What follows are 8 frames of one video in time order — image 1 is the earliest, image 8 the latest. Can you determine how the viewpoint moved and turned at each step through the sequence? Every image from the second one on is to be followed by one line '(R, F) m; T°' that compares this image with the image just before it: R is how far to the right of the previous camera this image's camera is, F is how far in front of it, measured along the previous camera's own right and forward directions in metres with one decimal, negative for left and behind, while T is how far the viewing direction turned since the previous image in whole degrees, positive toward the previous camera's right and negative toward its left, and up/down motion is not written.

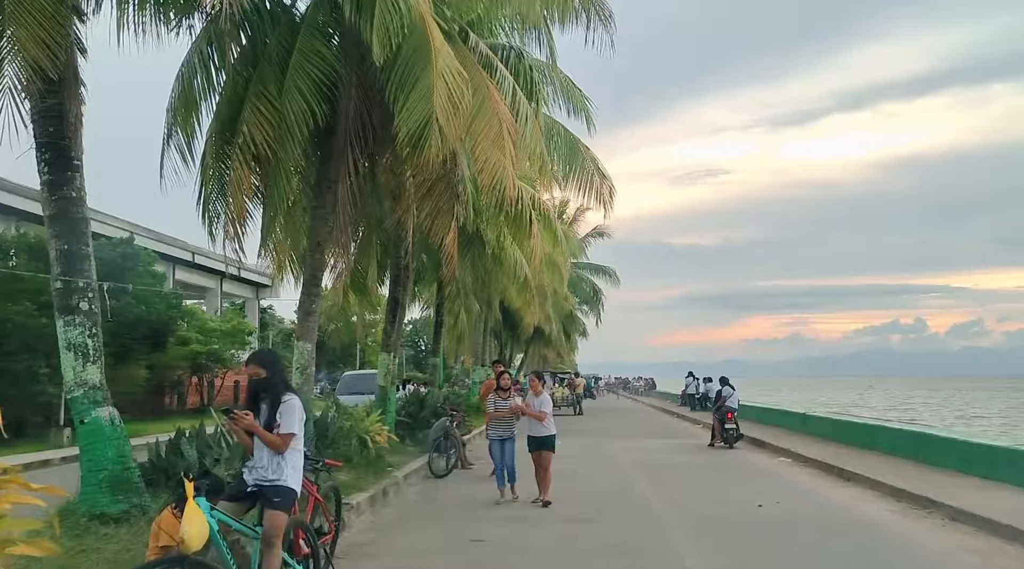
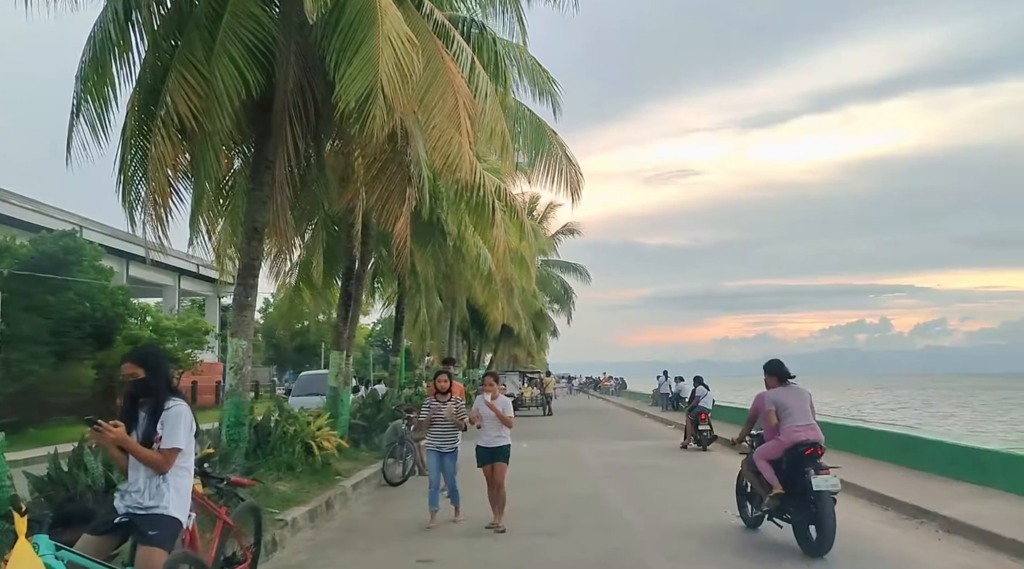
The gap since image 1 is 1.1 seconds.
(+0.1, +1.0) m; +2°
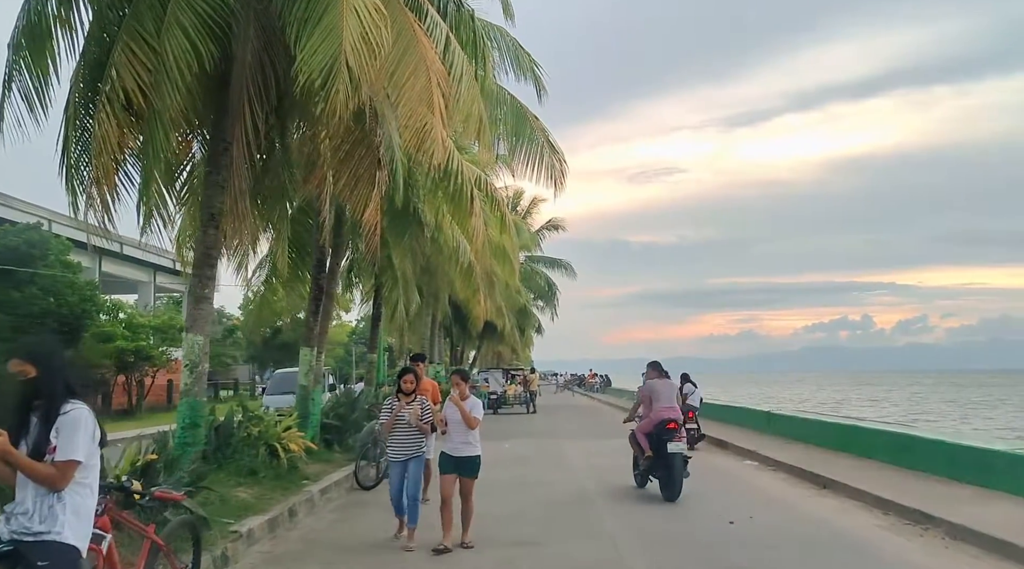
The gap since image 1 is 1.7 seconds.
(+0.1, +0.7) m; +1°
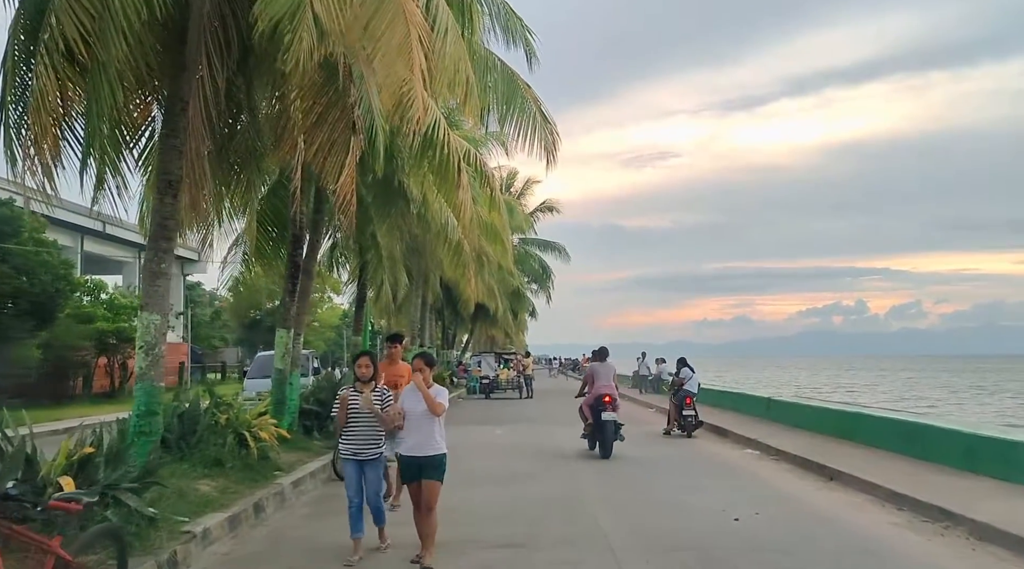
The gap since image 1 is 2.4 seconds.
(+0.1, +0.8) m; 0°
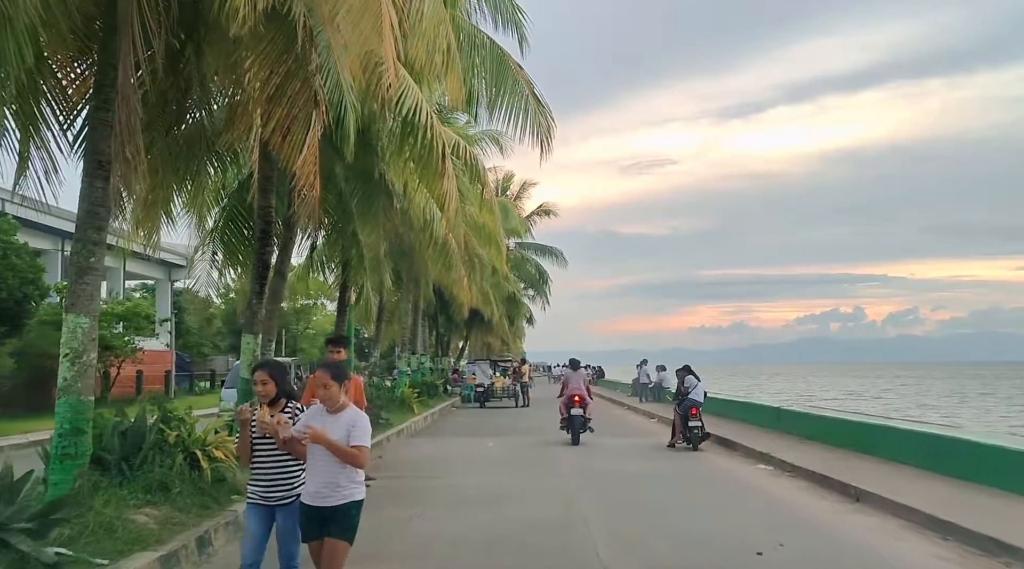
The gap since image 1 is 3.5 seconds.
(+0.1, +1.2) m; 0°
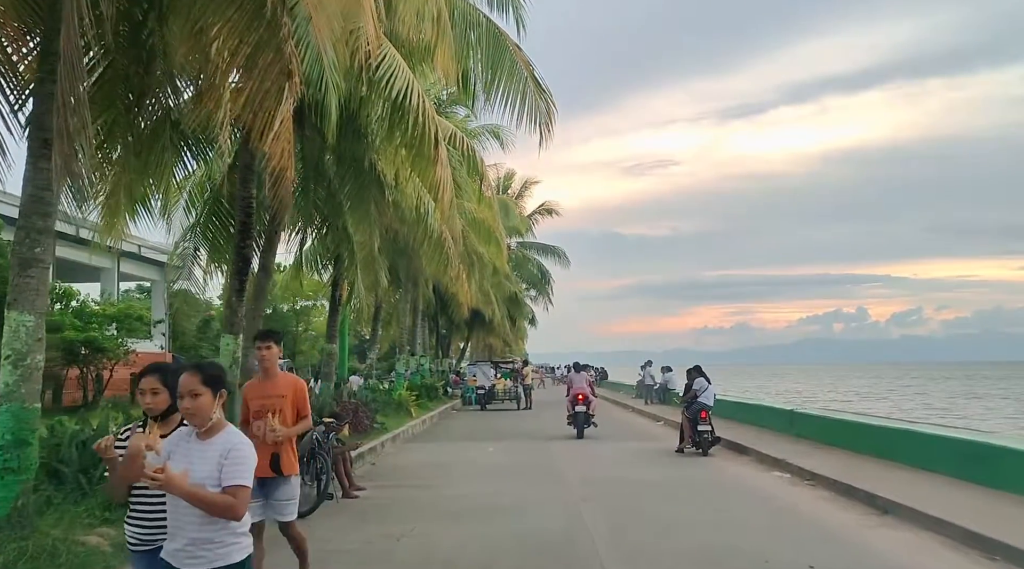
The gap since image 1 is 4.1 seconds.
(0.0, +0.8) m; 0°
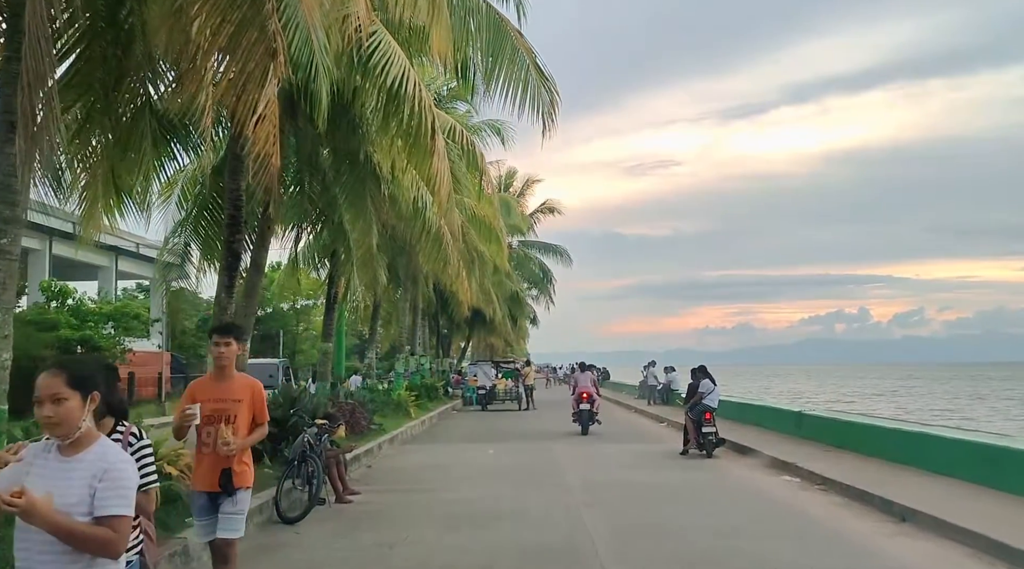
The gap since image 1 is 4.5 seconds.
(0.0, +0.4) m; 0°
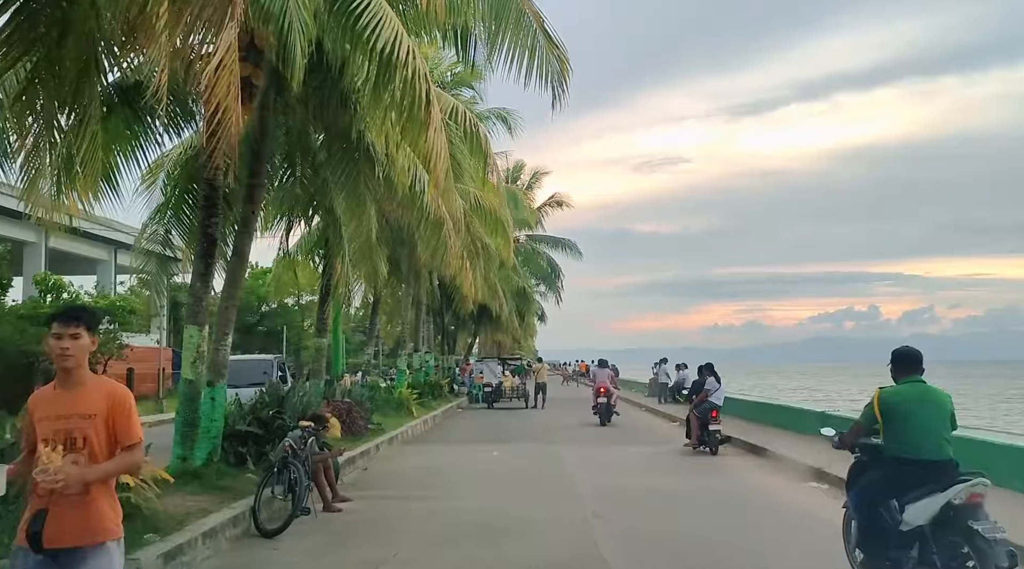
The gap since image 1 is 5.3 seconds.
(0.0, +0.9) m; -1°
